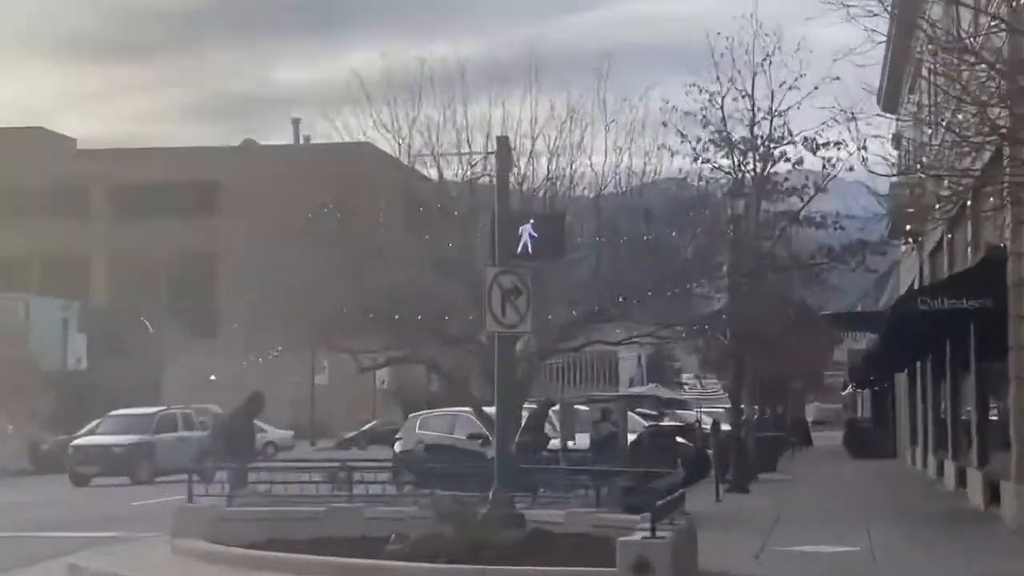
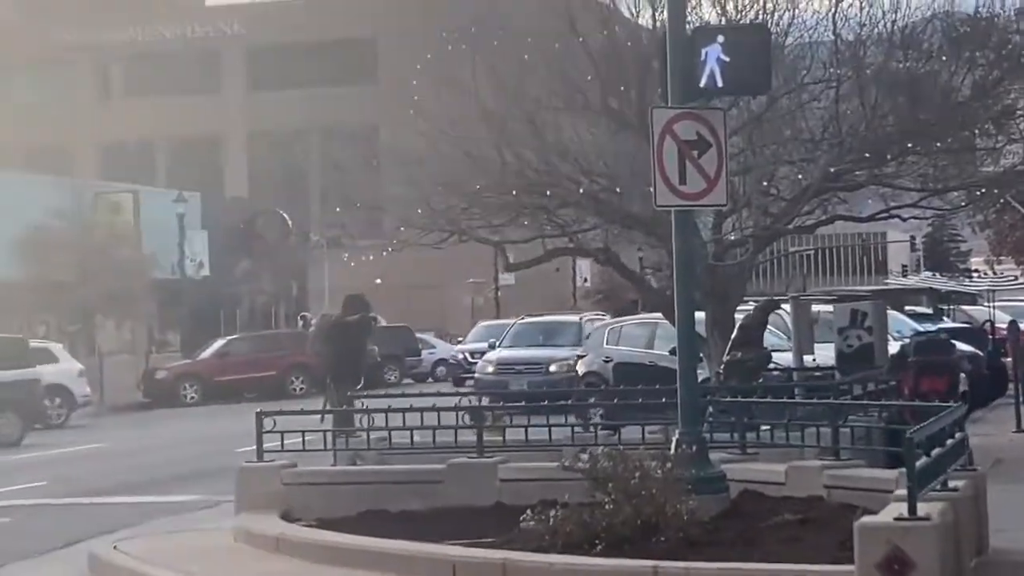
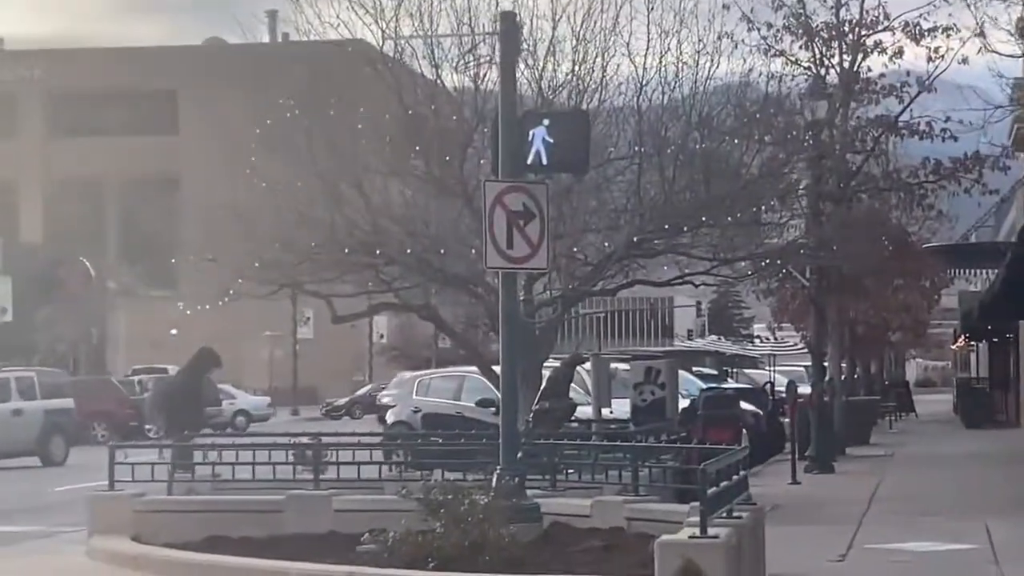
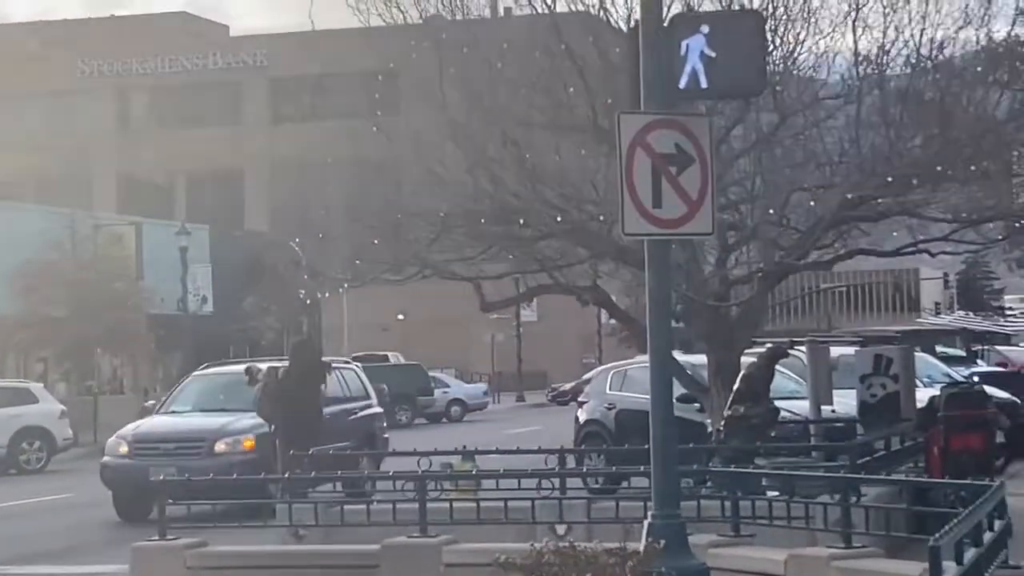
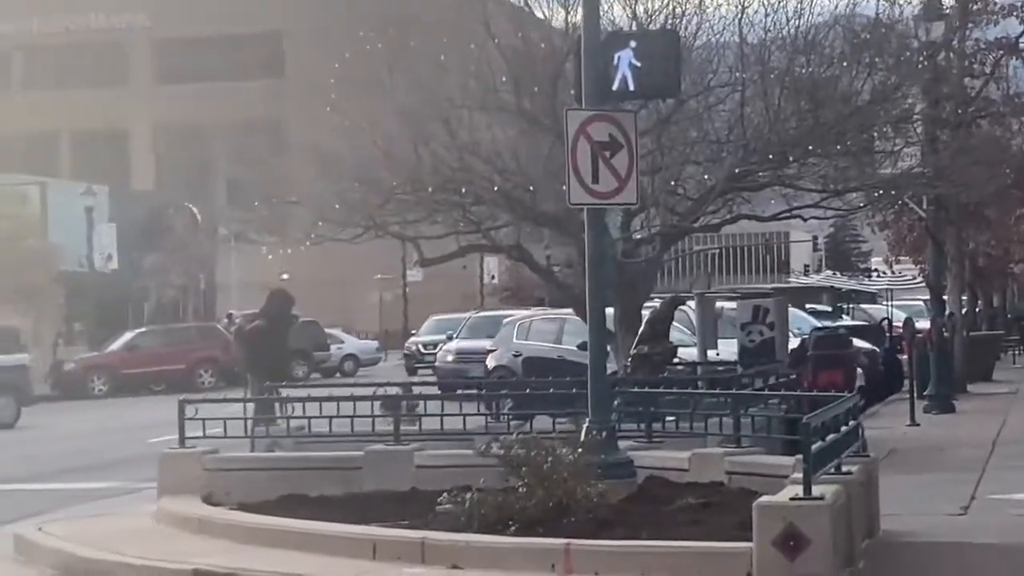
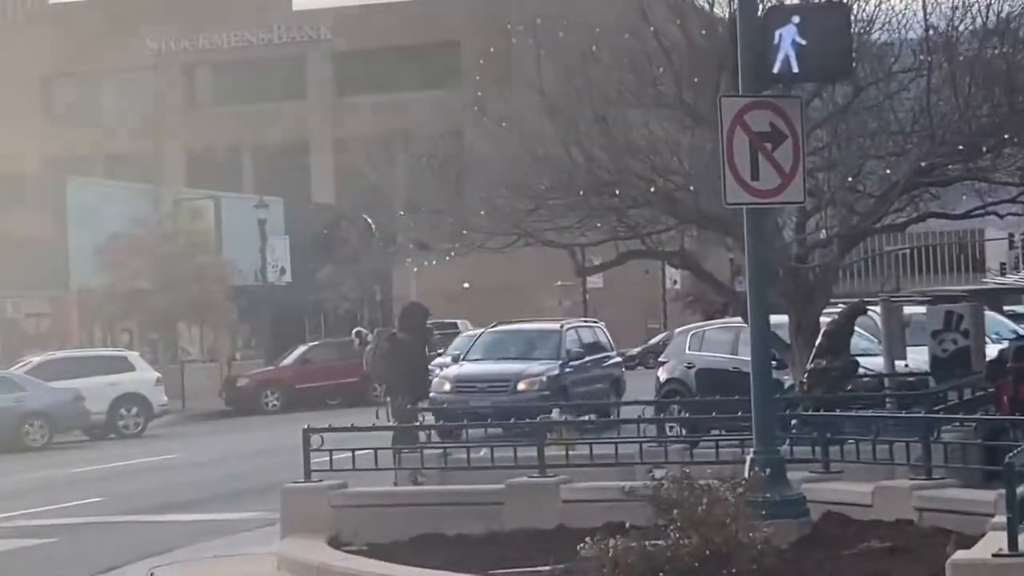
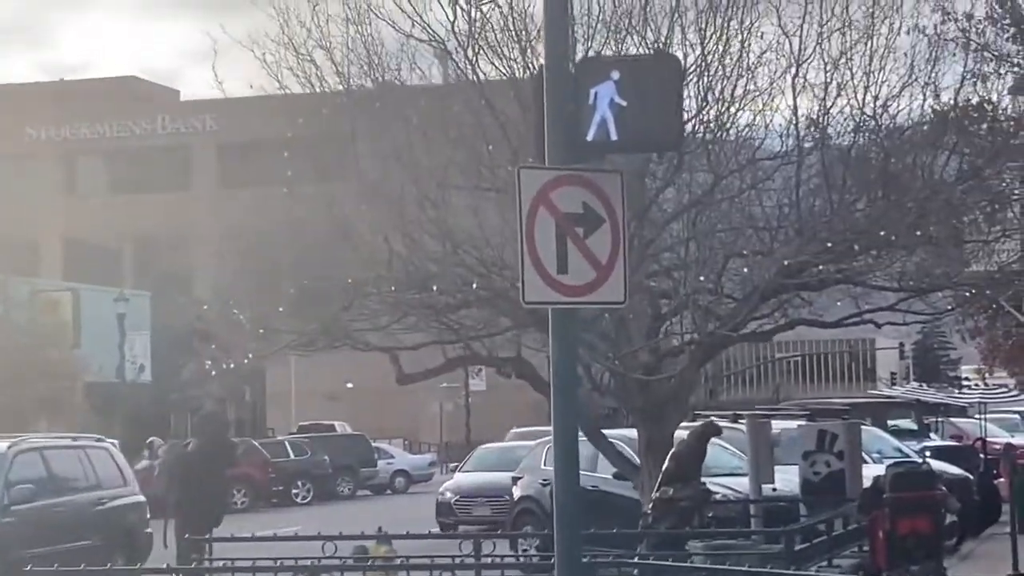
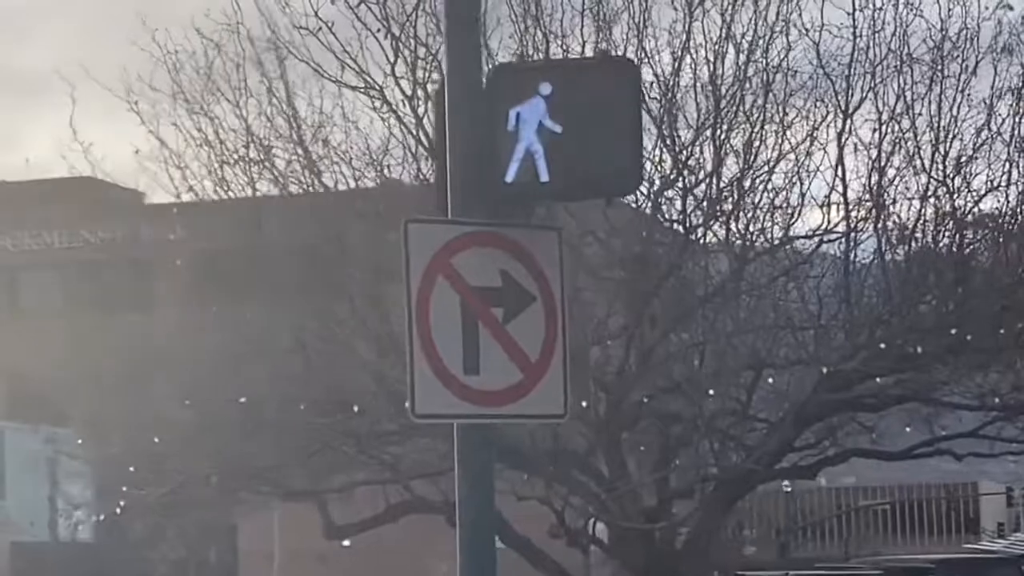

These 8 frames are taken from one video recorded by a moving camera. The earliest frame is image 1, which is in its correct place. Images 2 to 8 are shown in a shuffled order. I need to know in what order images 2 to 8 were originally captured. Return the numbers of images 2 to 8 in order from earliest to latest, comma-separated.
3, 5, 2, 6, 4, 7, 8
